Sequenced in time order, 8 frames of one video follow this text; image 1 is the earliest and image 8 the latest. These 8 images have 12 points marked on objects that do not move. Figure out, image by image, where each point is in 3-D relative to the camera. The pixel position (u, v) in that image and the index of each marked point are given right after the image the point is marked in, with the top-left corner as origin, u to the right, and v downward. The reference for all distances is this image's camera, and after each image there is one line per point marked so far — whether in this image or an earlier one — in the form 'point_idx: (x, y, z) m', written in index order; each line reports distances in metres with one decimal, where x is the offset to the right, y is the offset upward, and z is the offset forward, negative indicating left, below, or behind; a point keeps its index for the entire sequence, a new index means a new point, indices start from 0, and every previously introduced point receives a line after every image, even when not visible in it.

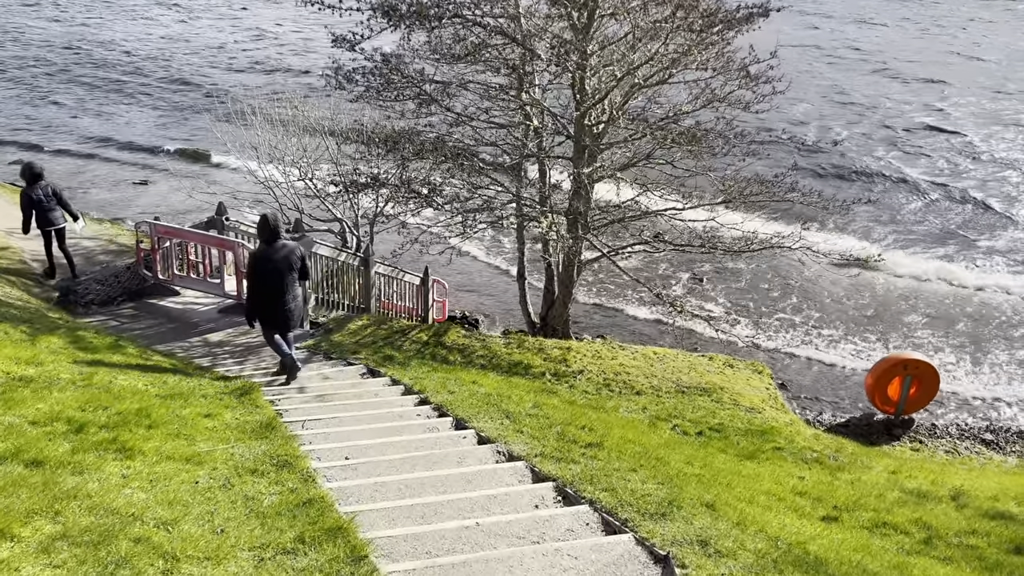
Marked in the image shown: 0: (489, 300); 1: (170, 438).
0: (-0.6, -0.3, +18.5) m
1: (-2.4, -1.0, +5.9) m
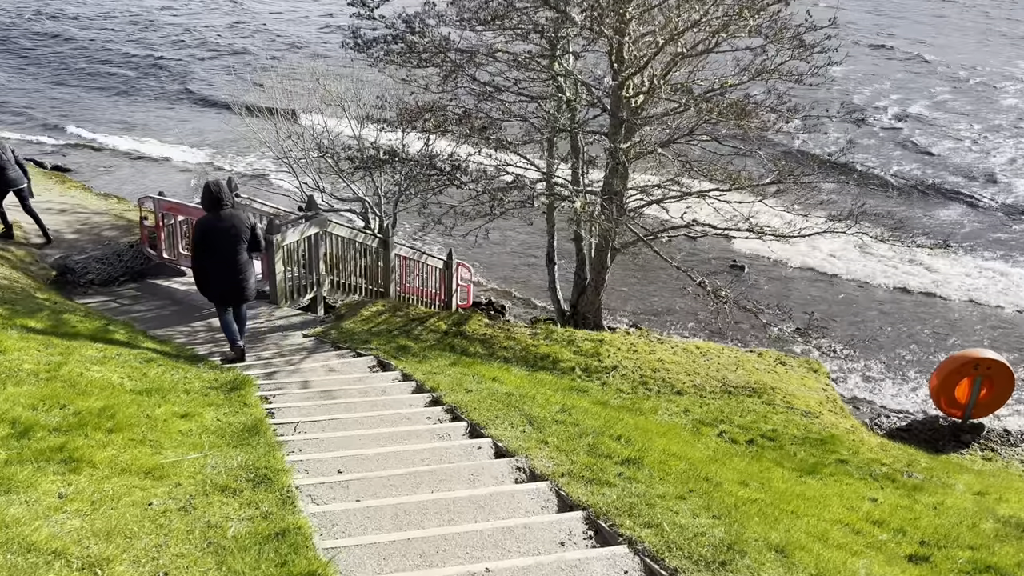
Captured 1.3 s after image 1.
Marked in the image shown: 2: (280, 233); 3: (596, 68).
0: (0.0, 0.0, +17.5) m
1: (-2.2, -0.9, +5.0) m
2: (-2.9, +0.7, +10.8) m
3: (+1.4, +3.5, +13.8) m
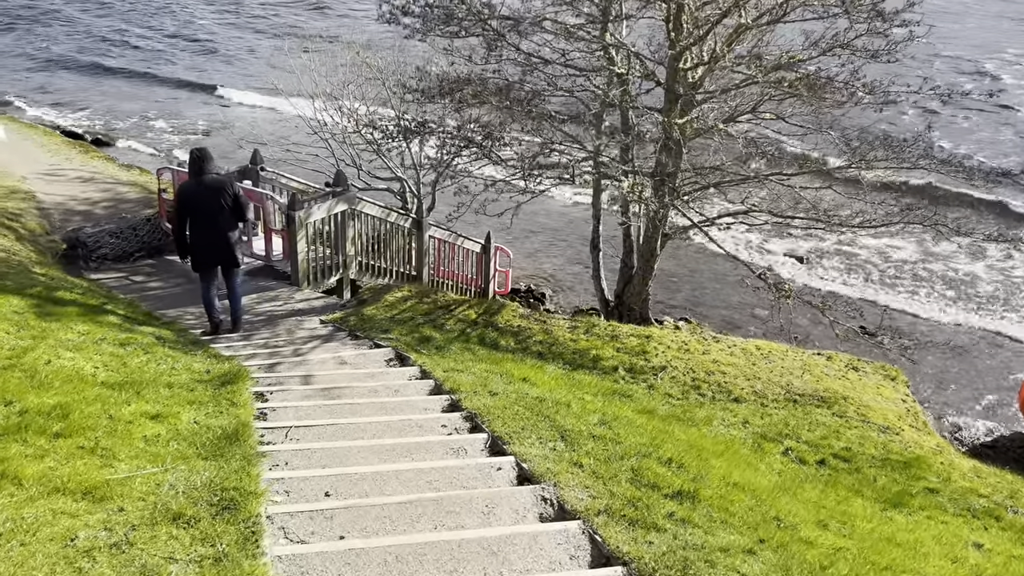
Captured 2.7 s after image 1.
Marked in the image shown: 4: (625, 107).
0: (+0.9, +0.3, +16.5) m
1: (-2.1, -0.8, +4.2) m
2: (-2.5, +0.9, +10.0) m
3: (+2.1, +3.7, +12.6) m
4: (+1.5, +2.4, +11.3) m
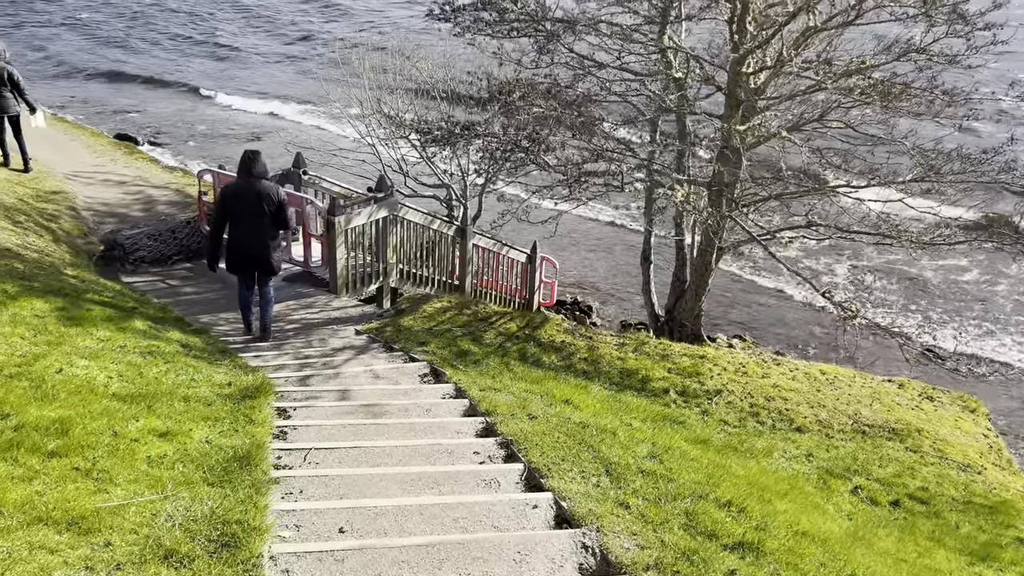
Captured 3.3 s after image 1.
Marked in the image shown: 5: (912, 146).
0: (+1.7, +0.1, +15.9) m
1: (-2.0, -0.8, +3.8) m
2: (-1.9, +0.8, +9.6) m
3: (+2.8, +3.5, +12.0) m
4: (+2.1, +2.2, +10.7) m
5: (+5.4, +1.9, +11.5) m
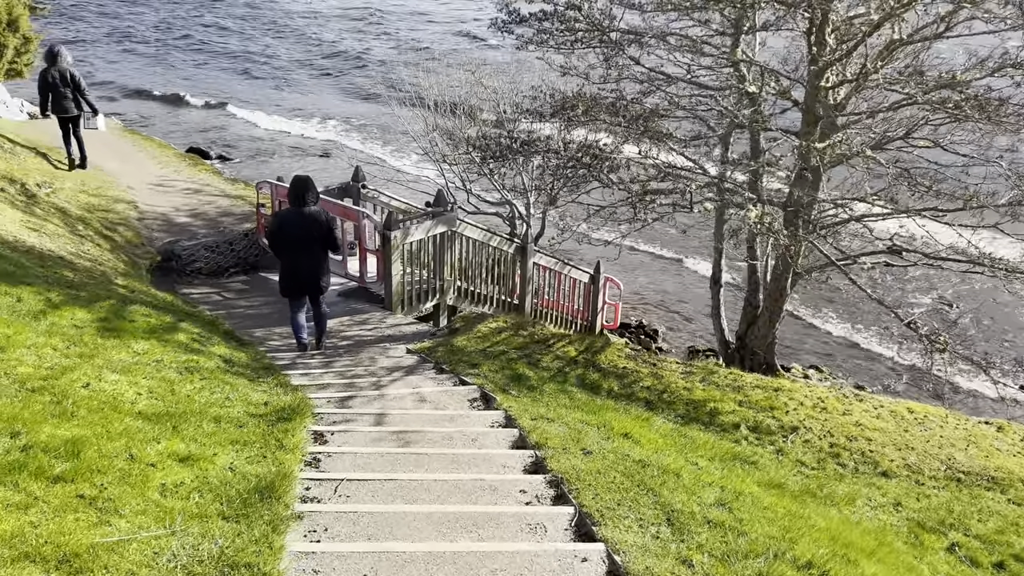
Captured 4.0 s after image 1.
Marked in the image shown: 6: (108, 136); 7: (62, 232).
0: (+2.8, -0.4, +15.3) m
1: (-1.8, -0.9, +3.4) m
2: (-1.3, +0.6, +9.3) m
3: (+3.7, +3.1, +11.4) m
4: (+2.9, +1.9, +10.1) m
5: (+6.2, +1.5, +10.7) m
6: (-7.2, +2.7, +15.1) m
7: (-4.9, +0.6, +9.2) m
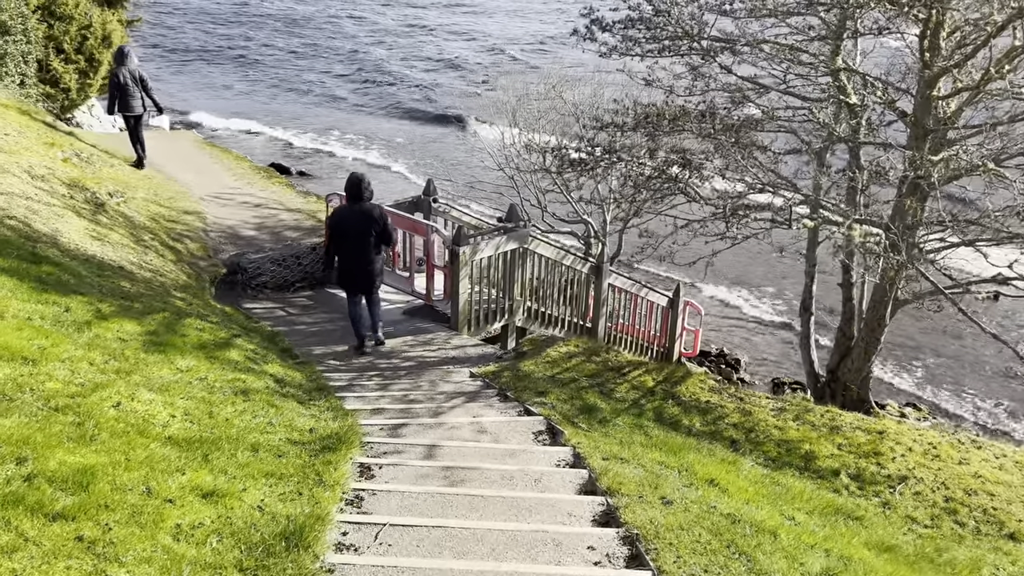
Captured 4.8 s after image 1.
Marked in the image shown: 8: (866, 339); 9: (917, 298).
0: (+4.1, -0.8, +14.4) m
1: (-1.6, -0.9, +3.0) m
2: (-0.5, +0.4, +8.8) m
3: (+4.7, +2.7, +10.5) m
4: (+3.8, +1.6, +9.3) m
5: (+7.1, +1.1, +9.5) m
6: (-5.8, +2.5, +15.1) m
7: (-4.1, +0.5, +9.0) m
8: (+4.3, -0.6, +10.4) m
9: (+4.6, -0.1, +9.6) m
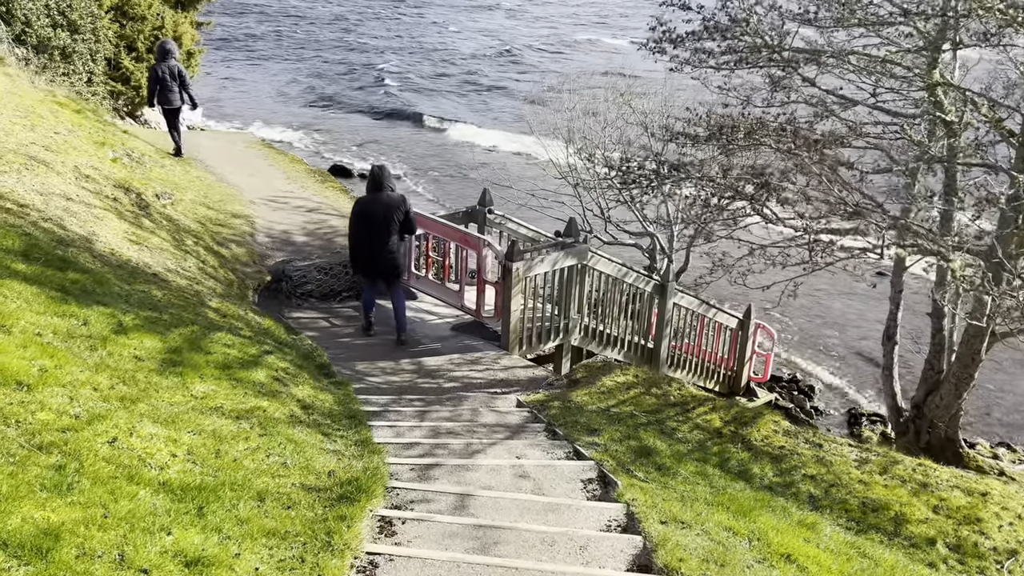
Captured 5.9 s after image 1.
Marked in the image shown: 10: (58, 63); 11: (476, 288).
0: (+5.0, -1.2, +13.4) m
1: (-1.5, -1.0, +2.4) m
2: (+0.1, +0.3, +8.2) m
3: (+5.5, +2.4, +9.5) m
4: (+4.4, +1.3, +8.4) m
5: (+7.7, +0.7, +8.4) m
6: (-4.7, +2.4, +14.9) m
7: (-3.5, +0.4, +8.7) m
8: (+4.9, -1.0, +9.4) m
9: (+5.1, -0.5, +8.6) m
10: (-7.9, +3.9, +14.9) m
11: (-0.4, 0.0, +9.0) m
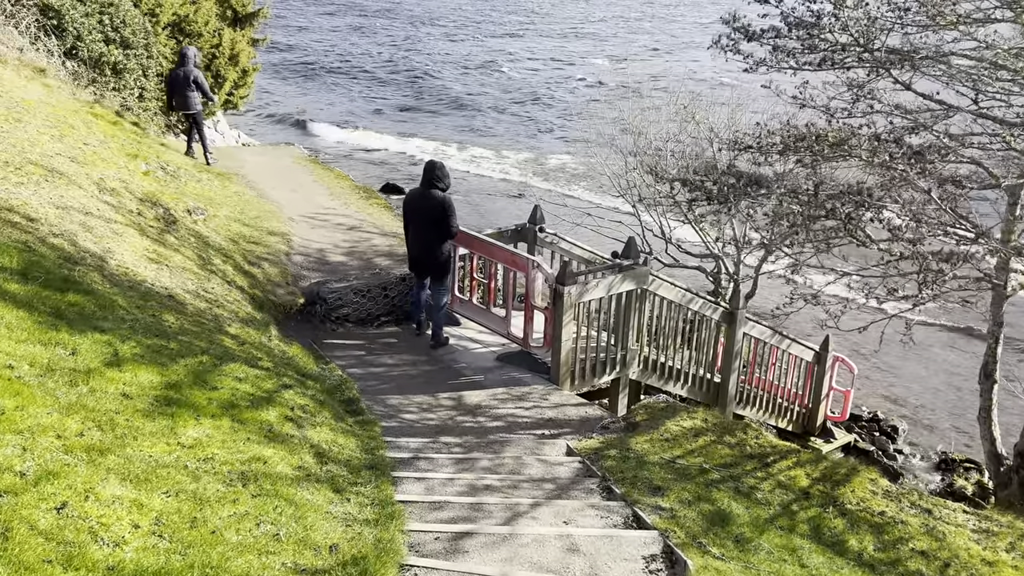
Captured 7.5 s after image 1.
0: (+5.7, -1.6, +12.1) m
1: (-1.4, -1.1, +1.6) m
2: (+0.5, 0.0, +7.3) m
3: (+6.0, +2.0, +8.3) m
4: (+4.8, +1.0, +7.2) m
5: (+8.1, +0.4, +7.0) m
6: (-3.8, +2.1, +14.3) m
7: (-3.0, +0.2, +8.1) m
8: (+5.4, -1.3, +8.2) m
9: (+5.6, -0.8, +7.4) m
10: (-7.0, +3.6, +14.6) m
11: (+0.1, -0.3, +8.1) m
